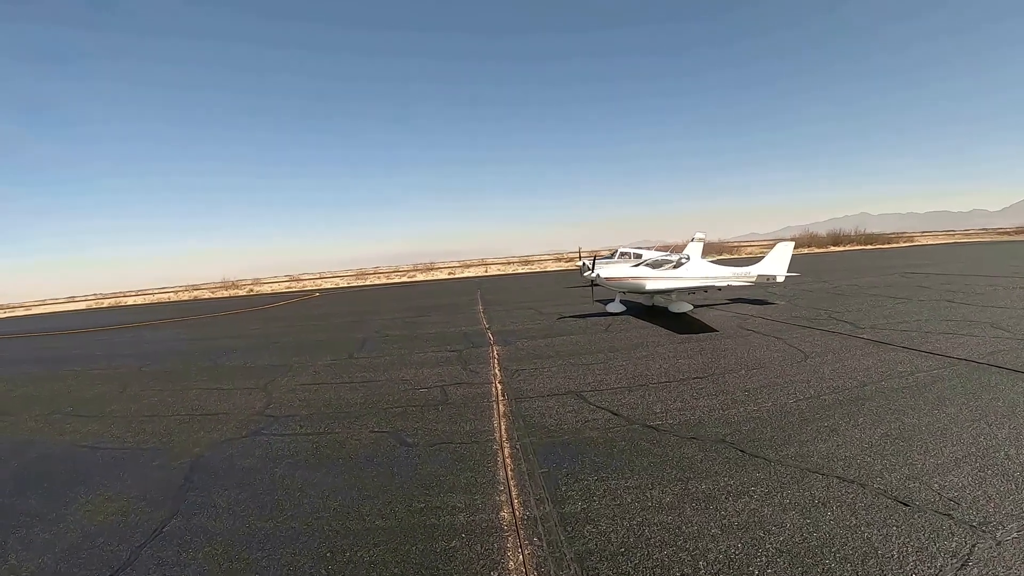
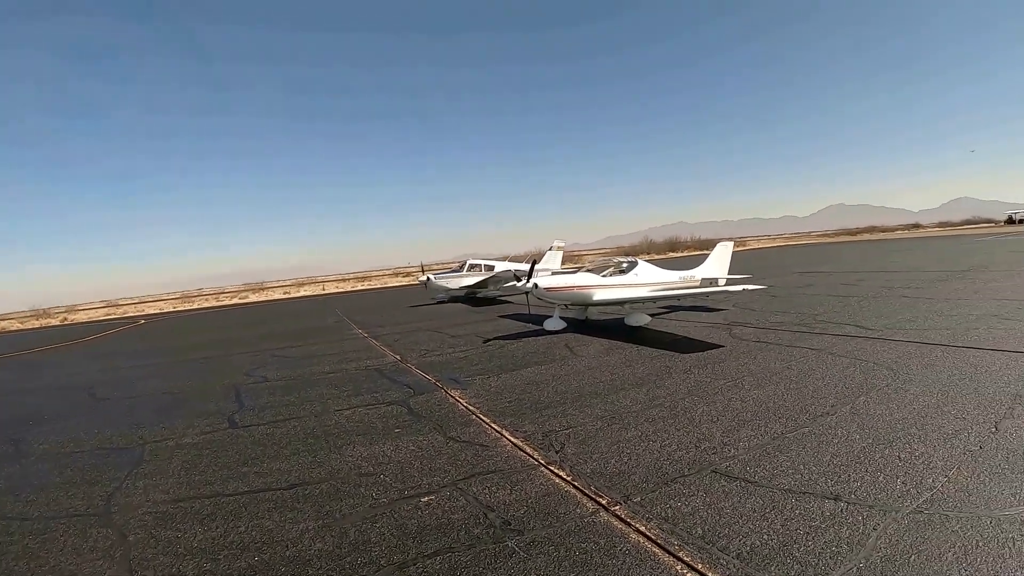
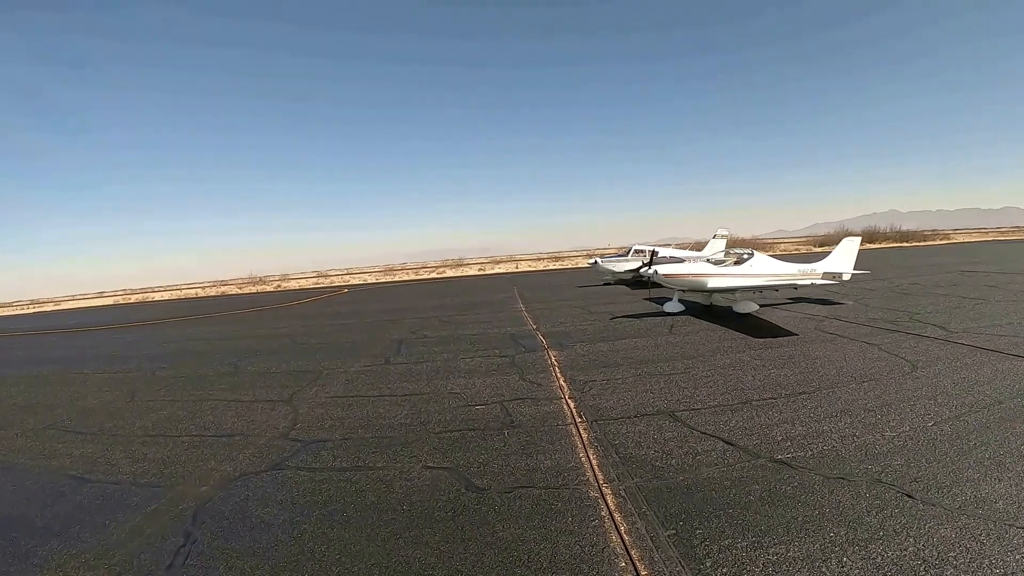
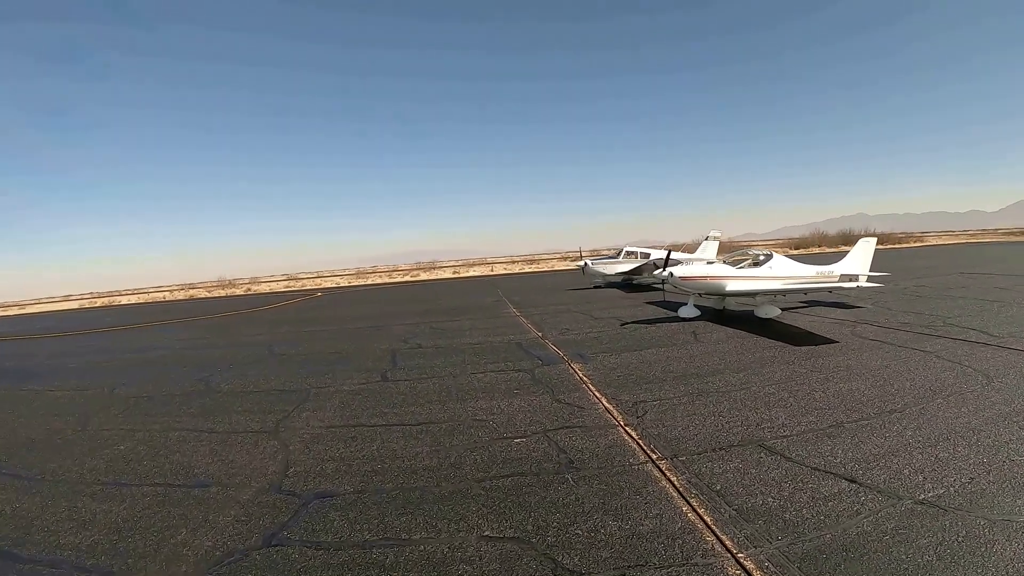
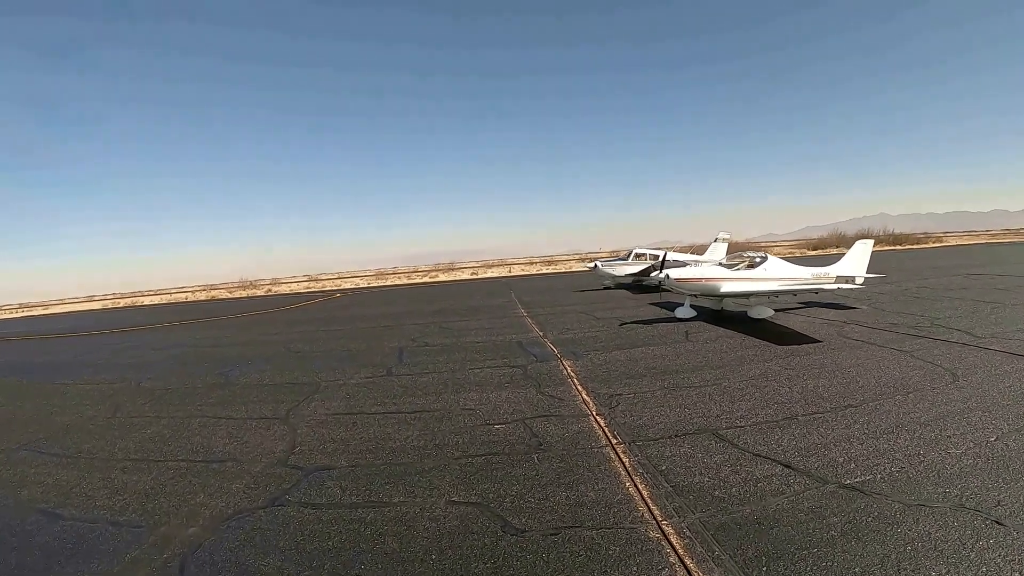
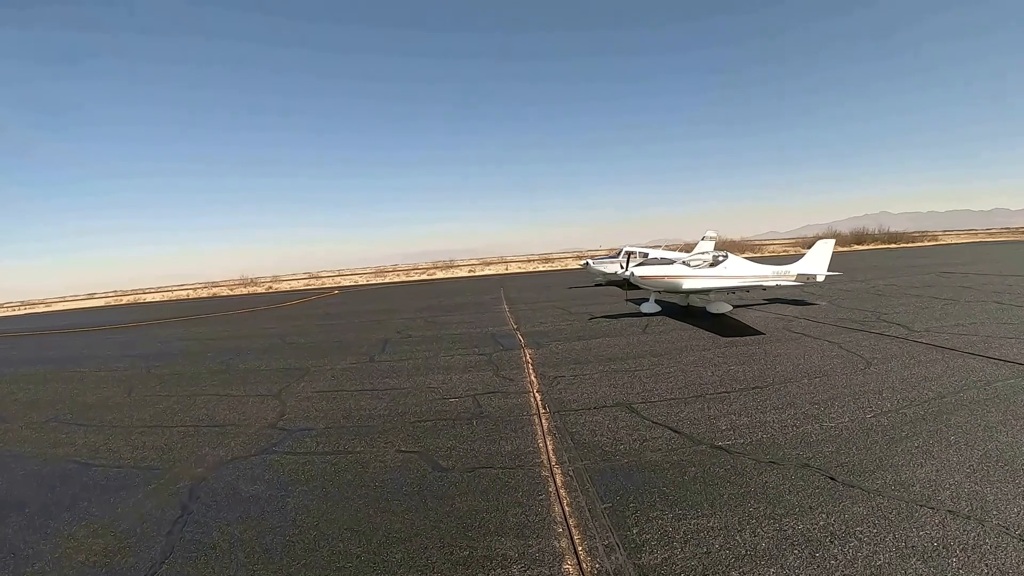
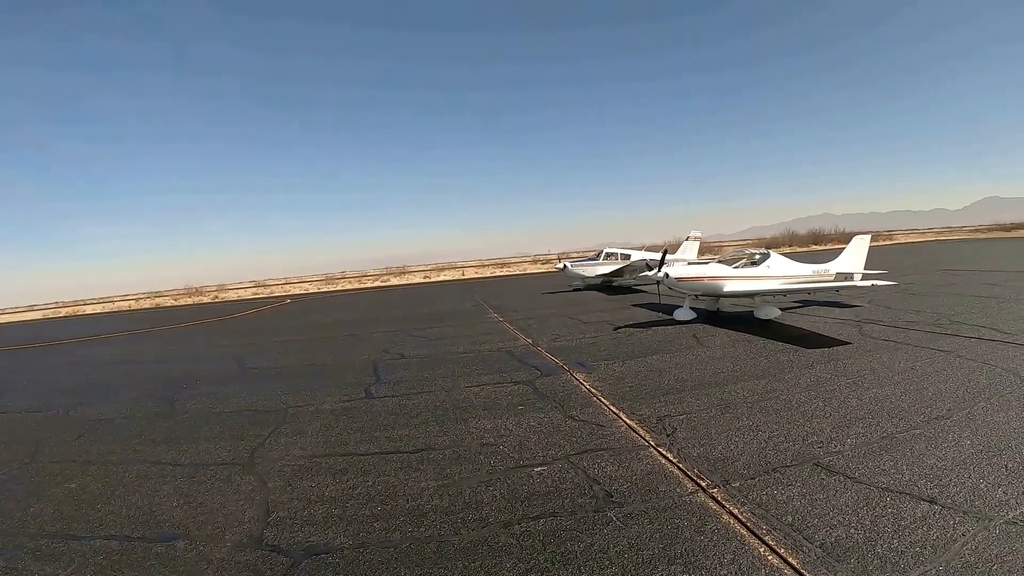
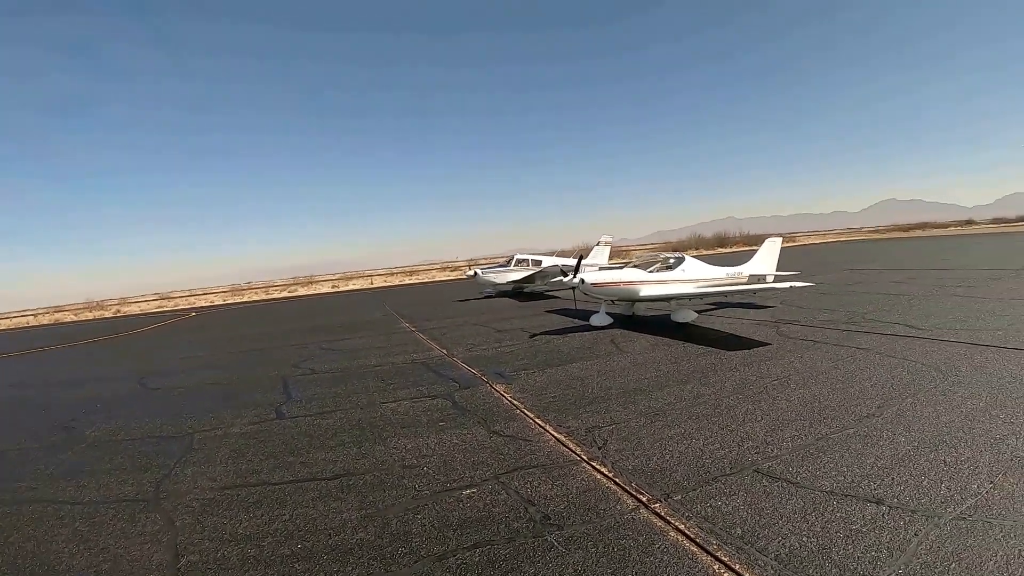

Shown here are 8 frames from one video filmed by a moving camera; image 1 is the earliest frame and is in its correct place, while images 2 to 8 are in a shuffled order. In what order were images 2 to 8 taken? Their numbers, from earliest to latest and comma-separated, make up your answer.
6, 3, 5, 4, 7, 8, 2
